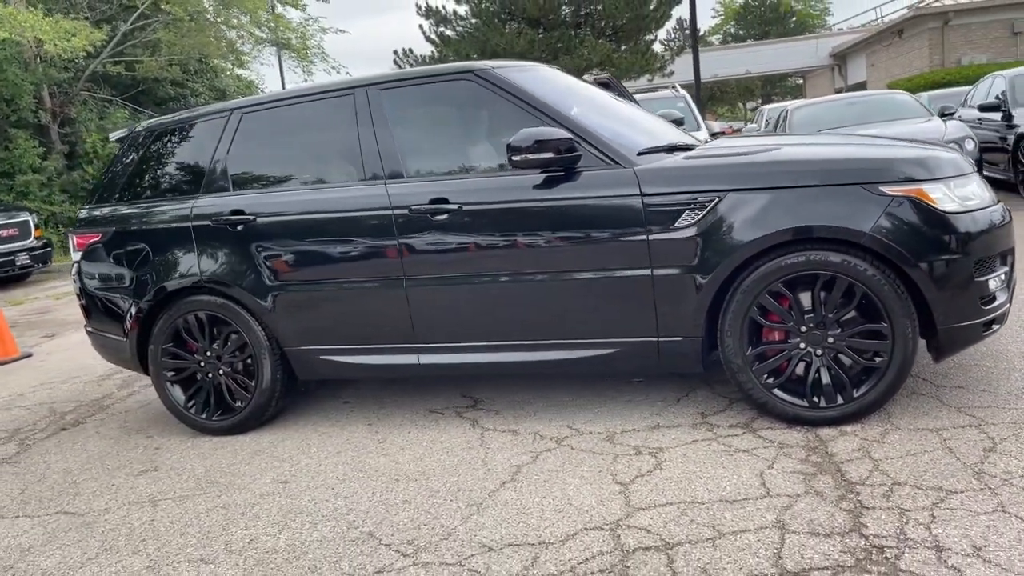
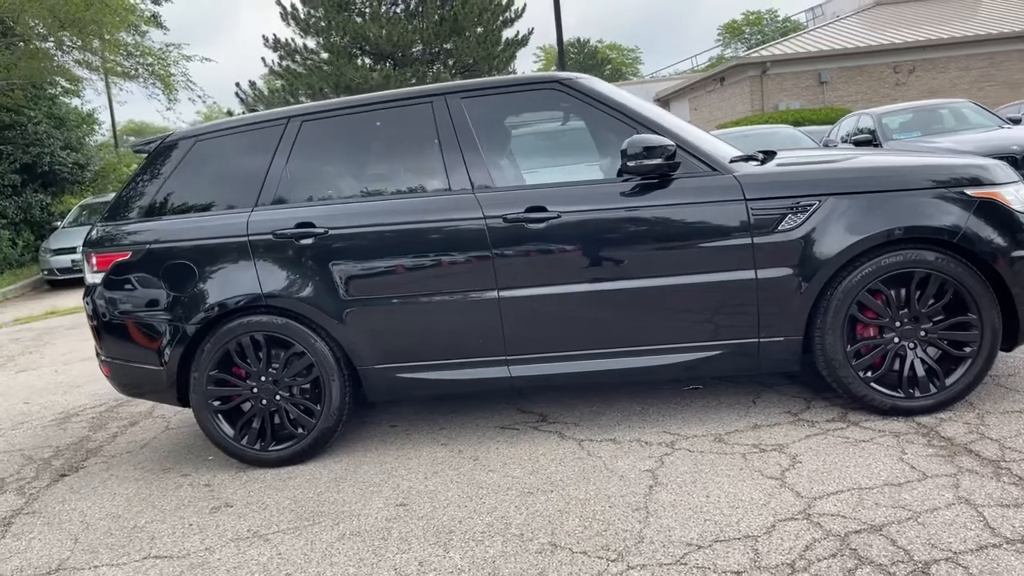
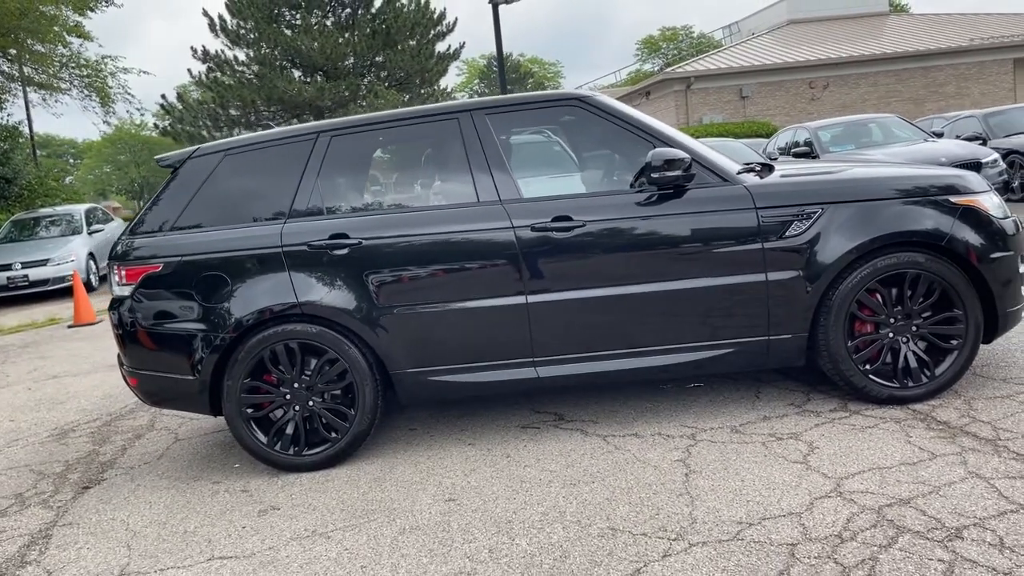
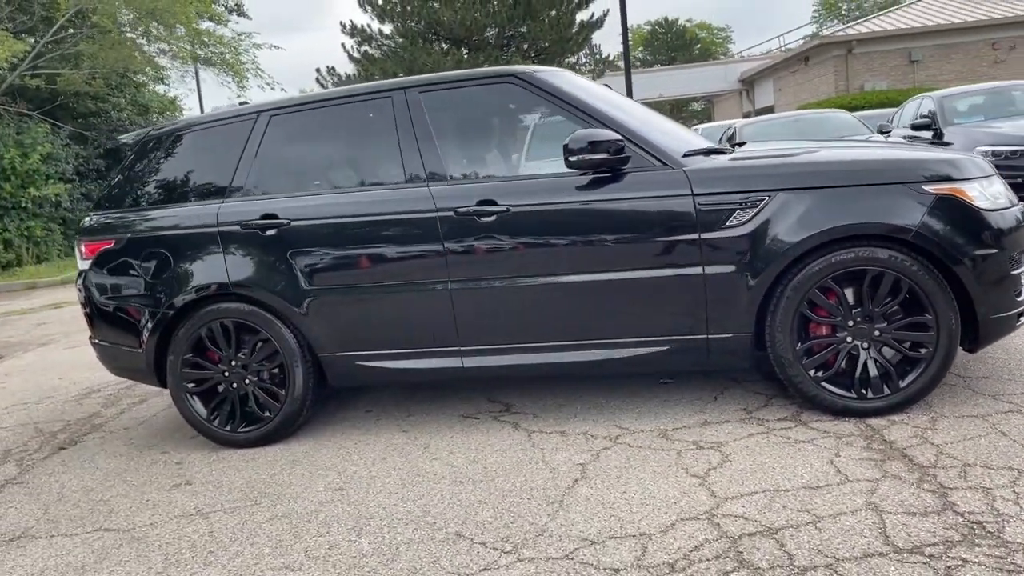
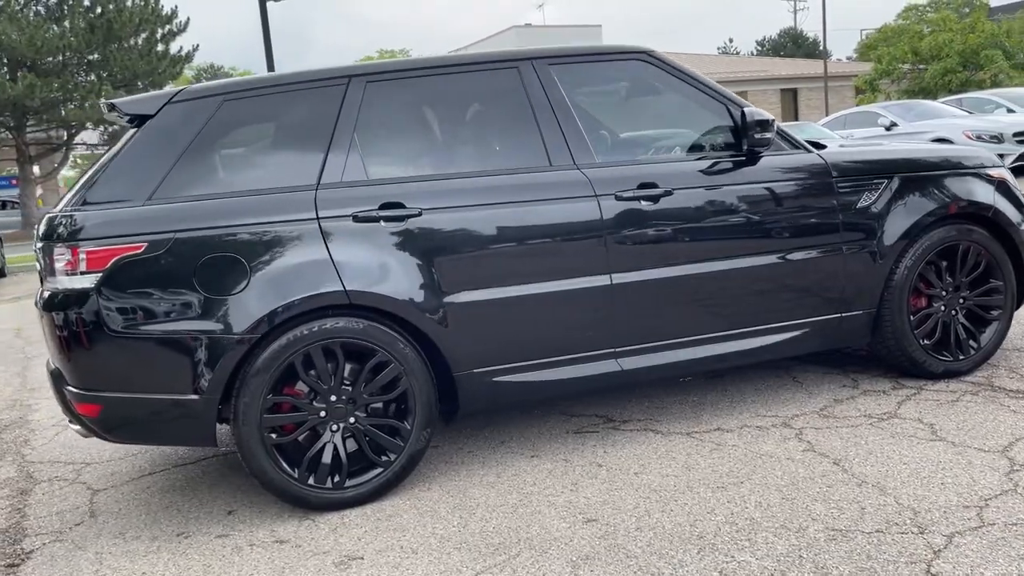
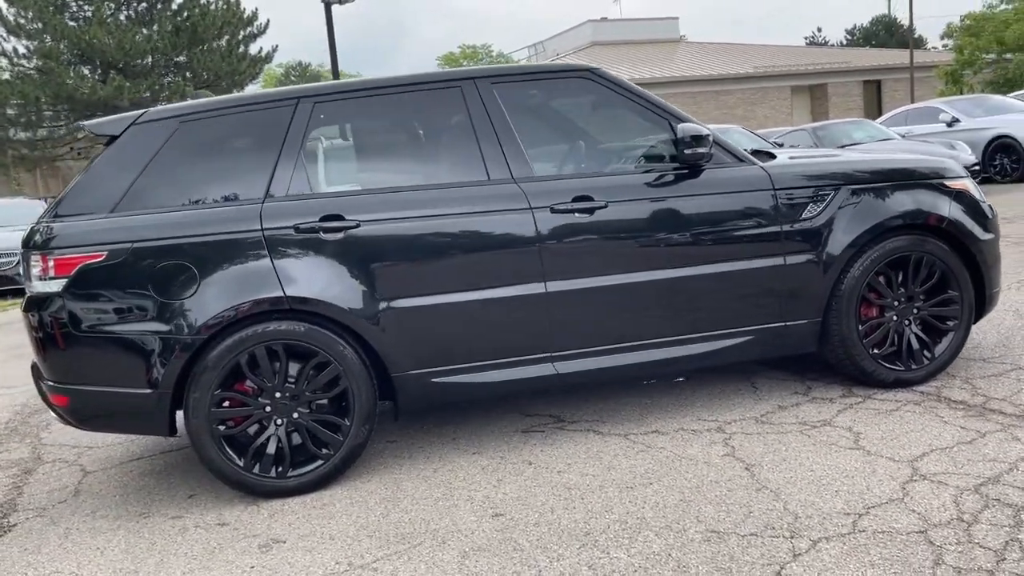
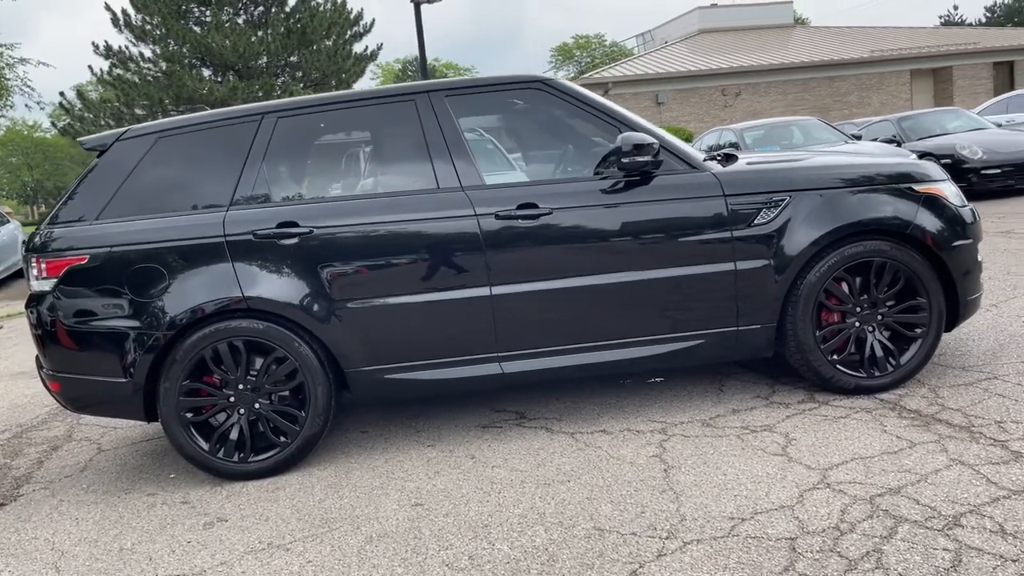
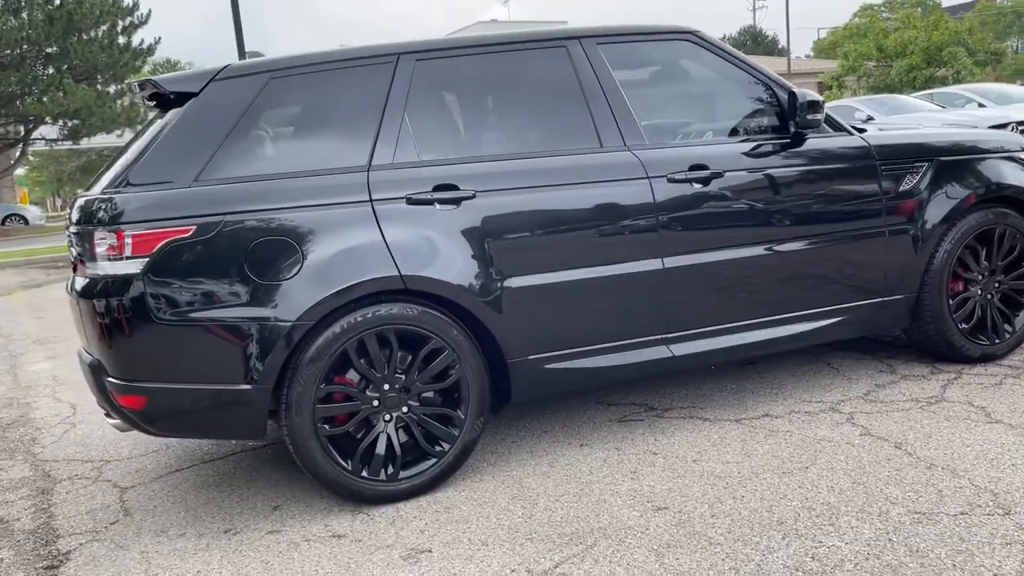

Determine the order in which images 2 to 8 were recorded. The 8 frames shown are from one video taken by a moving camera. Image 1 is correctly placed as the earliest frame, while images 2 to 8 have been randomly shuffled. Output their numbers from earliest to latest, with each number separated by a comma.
4, 2, 3, 7, 6, 5, 8
